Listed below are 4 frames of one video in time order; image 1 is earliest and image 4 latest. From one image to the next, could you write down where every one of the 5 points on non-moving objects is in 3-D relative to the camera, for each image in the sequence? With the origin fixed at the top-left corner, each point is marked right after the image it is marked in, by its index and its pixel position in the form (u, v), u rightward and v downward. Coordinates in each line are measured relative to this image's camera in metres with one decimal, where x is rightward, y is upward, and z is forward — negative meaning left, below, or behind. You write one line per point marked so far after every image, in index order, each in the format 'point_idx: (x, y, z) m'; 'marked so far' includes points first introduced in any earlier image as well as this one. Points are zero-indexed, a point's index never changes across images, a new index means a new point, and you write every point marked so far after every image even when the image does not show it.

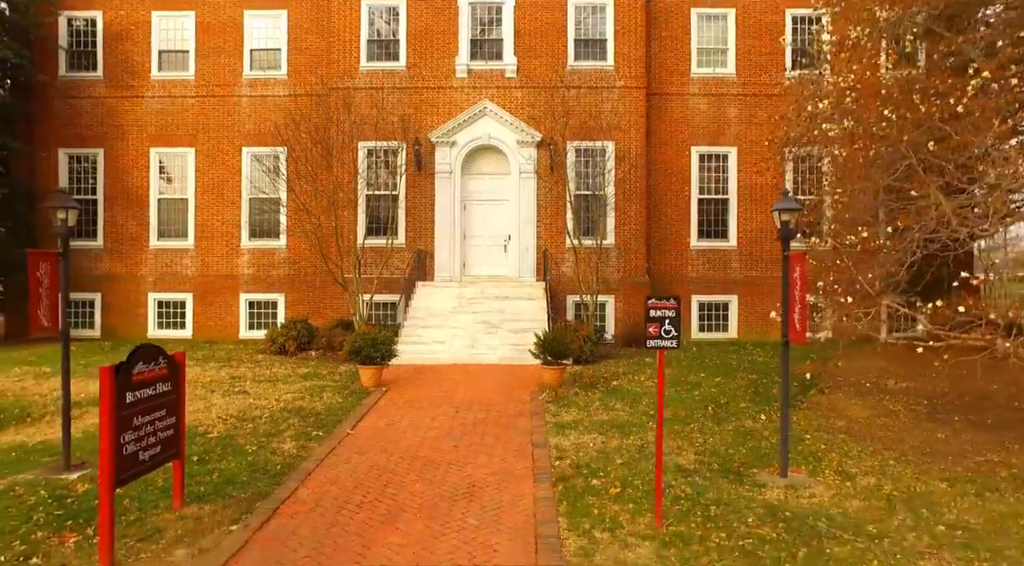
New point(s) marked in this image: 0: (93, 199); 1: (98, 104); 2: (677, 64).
0: (-10.6, +2.1, +17.4) m
1: (-10.4, +4.5, +17.3) m
2: (+4.1, +5.4, +16.9) m
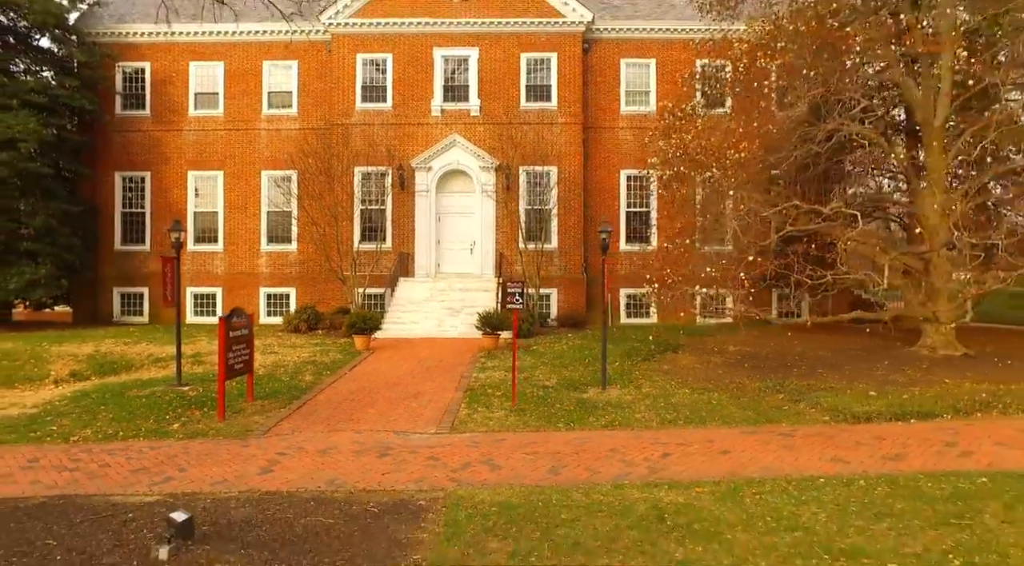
0: (-11.7, +2.2, +21.7) m
1: (-11.4, +4.6, +21.6) m
2: (+3.0, +5.6, +21.3) m
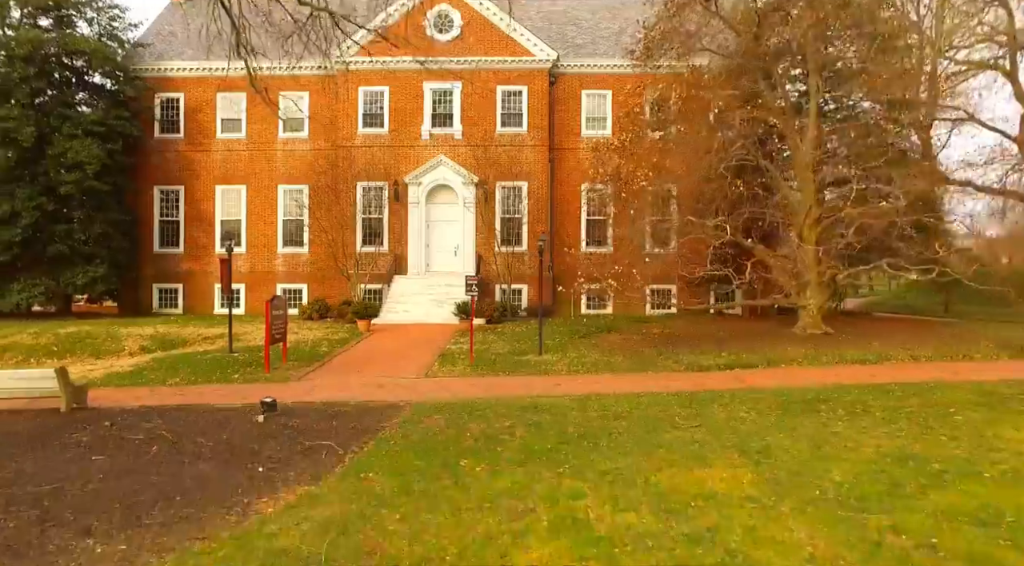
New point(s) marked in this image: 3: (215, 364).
0: (-12.5, +2.3, +25.7) m
1: (-12.3, +4.7, +25.5) m
2: (+2.2, +5.7, +25.2) m
3: (-5.9, -1.6, +13.6) m
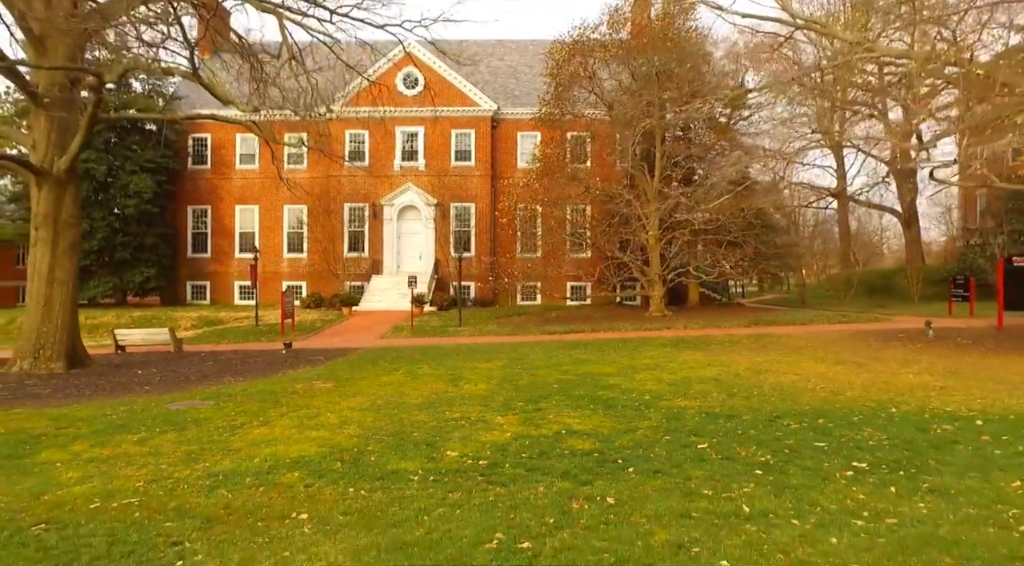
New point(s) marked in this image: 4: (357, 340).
0: (-14.8, +2.4, +33.1) m
1: (-14.5, +4.8, +32.9) m
2: (-0.1, +5.8, +32.7) m
3: (-8.1, -1.5, +21.1) m
4: (-4.3, -1.6, +19.1) m
